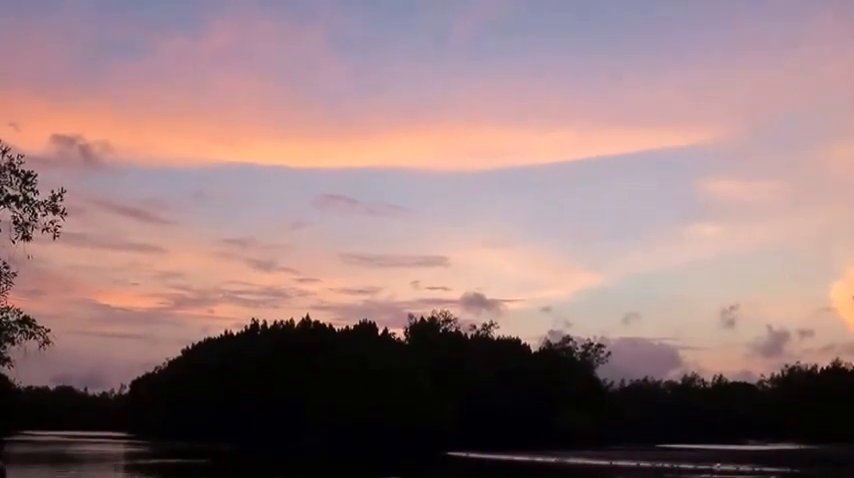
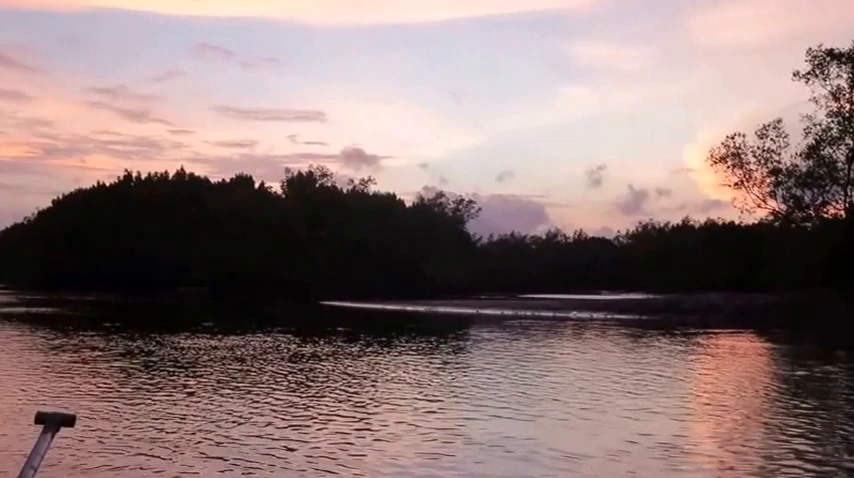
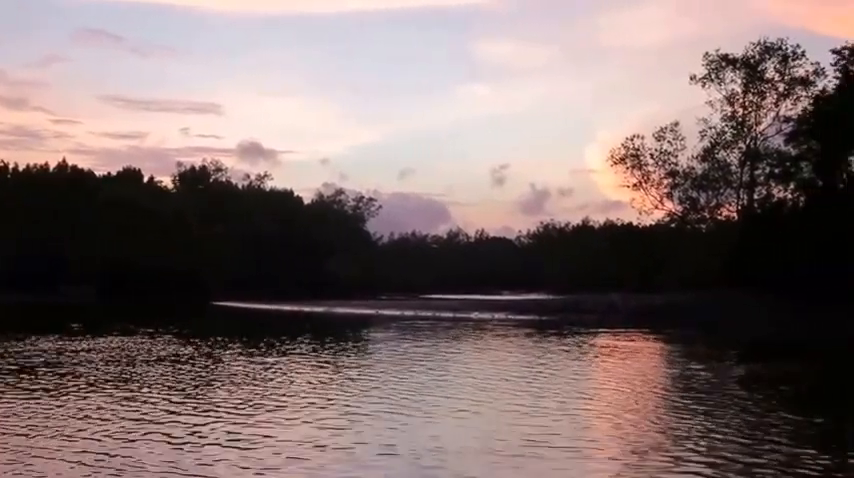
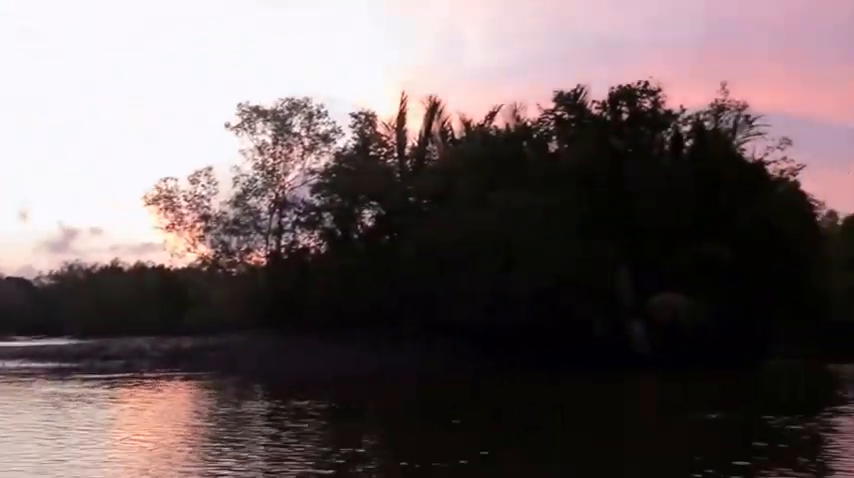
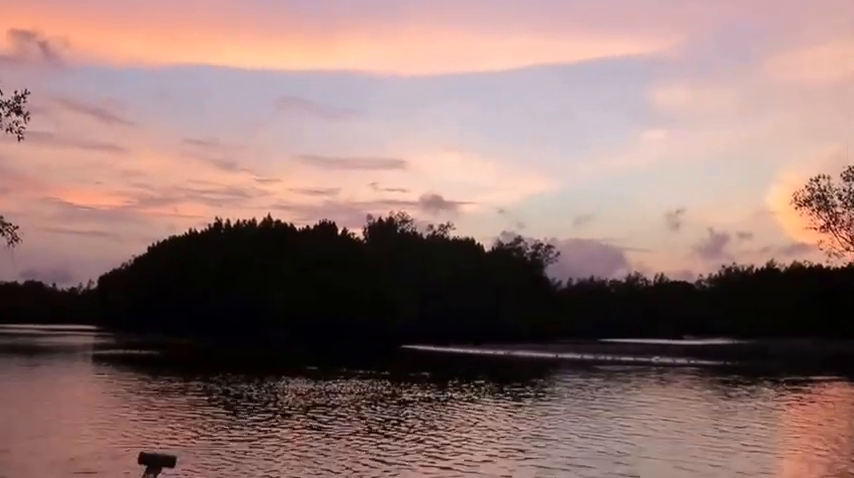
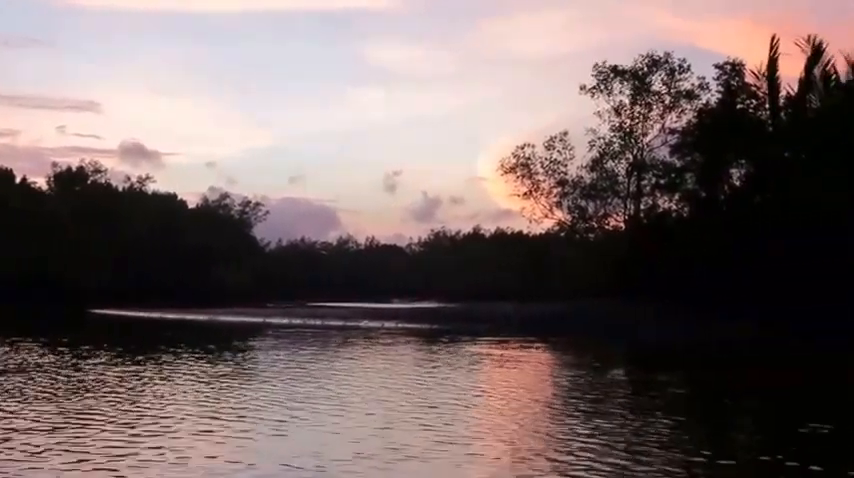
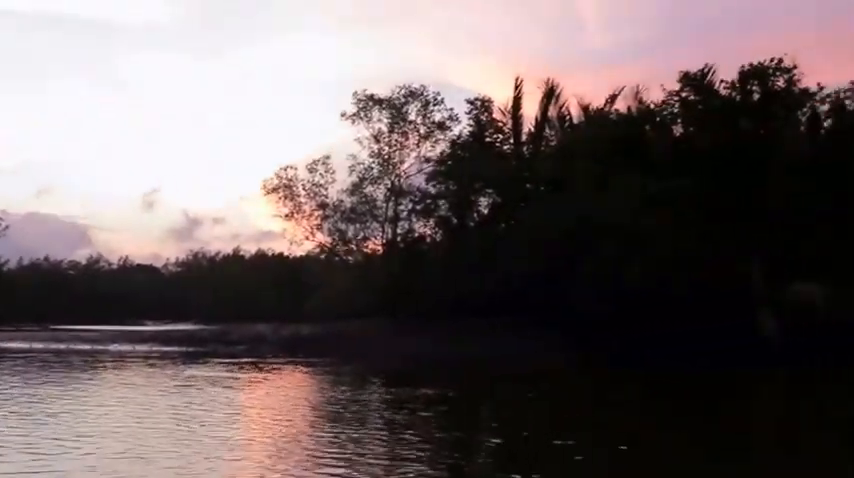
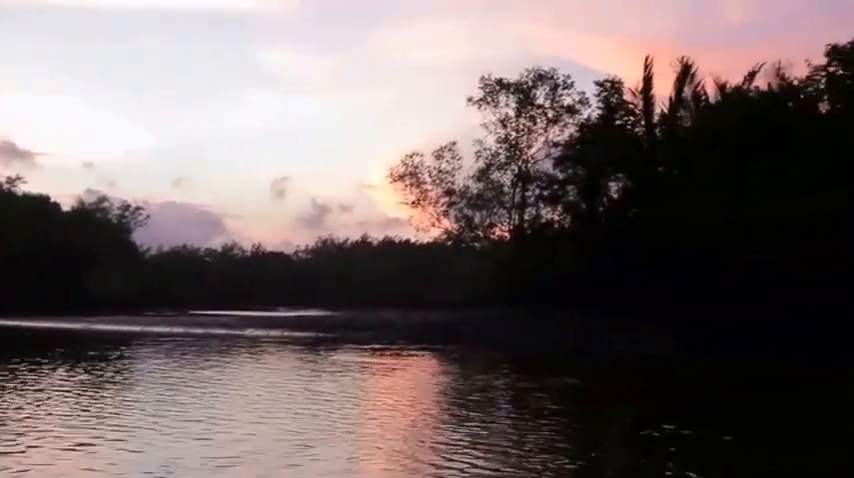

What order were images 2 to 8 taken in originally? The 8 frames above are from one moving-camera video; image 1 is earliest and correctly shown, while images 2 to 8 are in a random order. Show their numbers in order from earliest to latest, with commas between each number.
5, 2, 3, 6, 8, 7, 4
